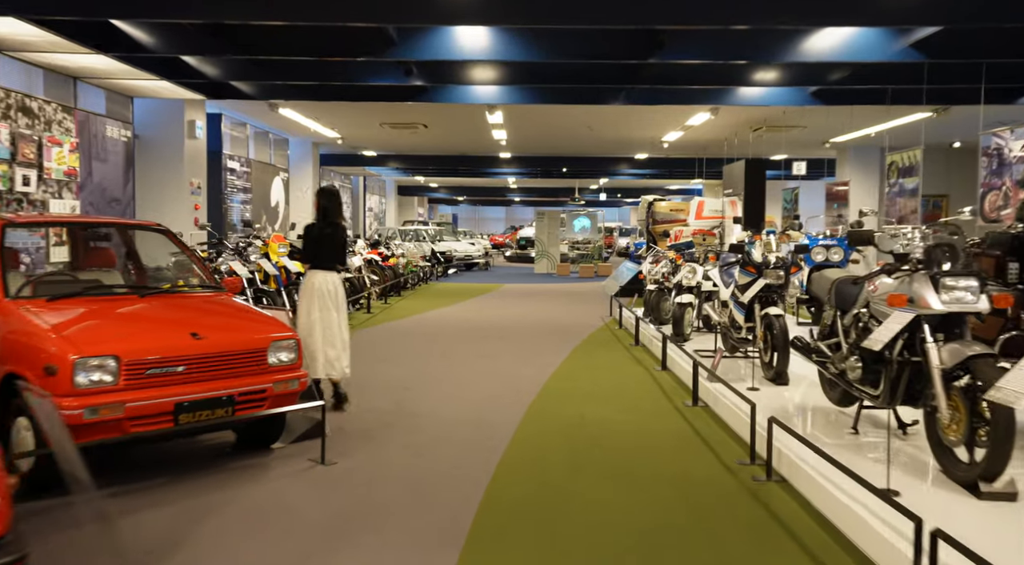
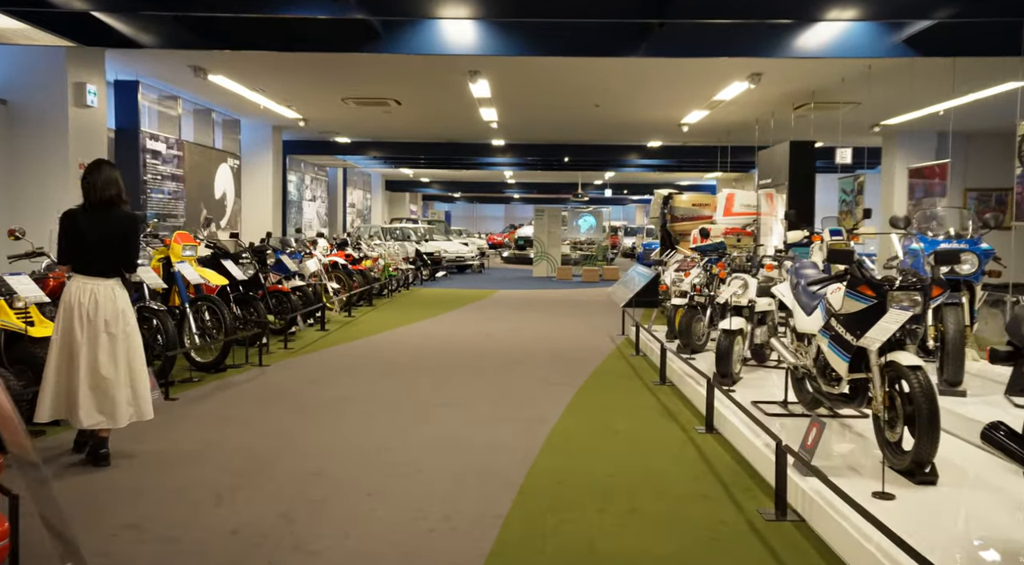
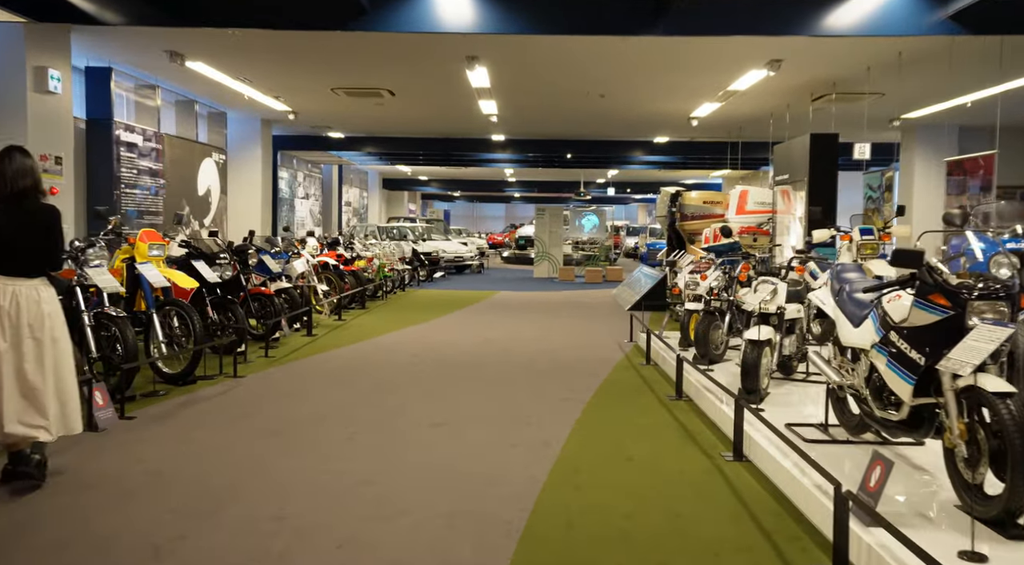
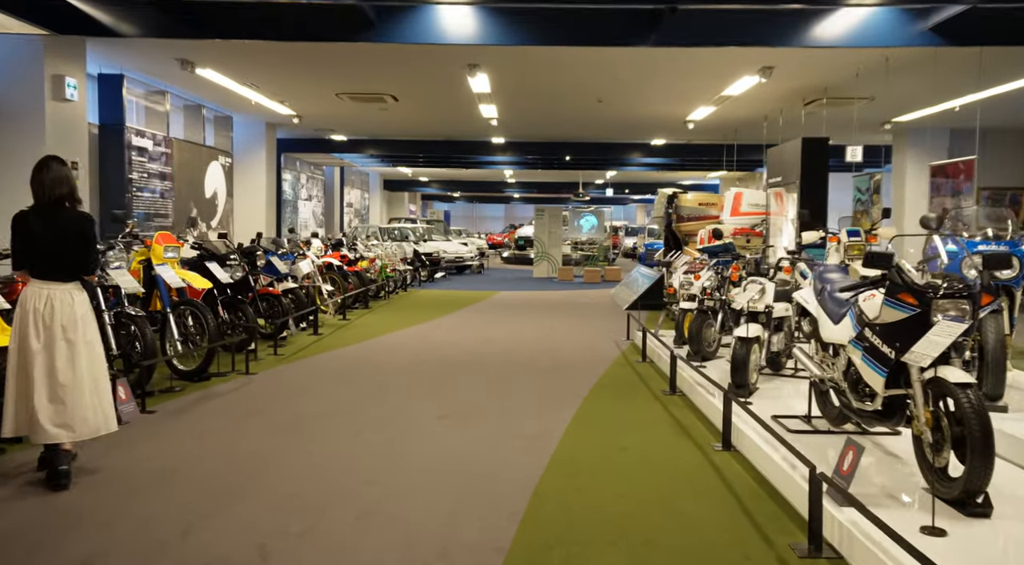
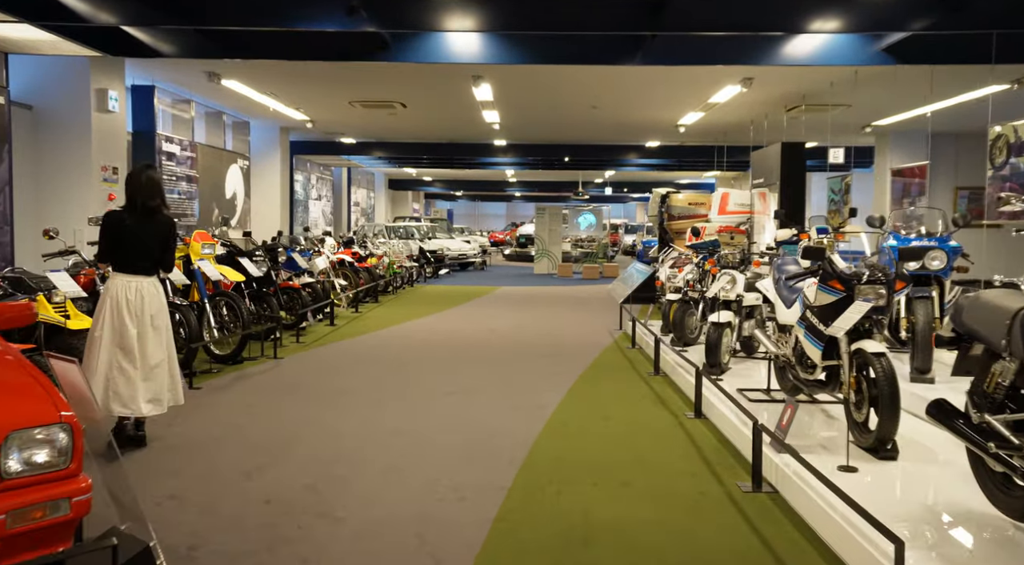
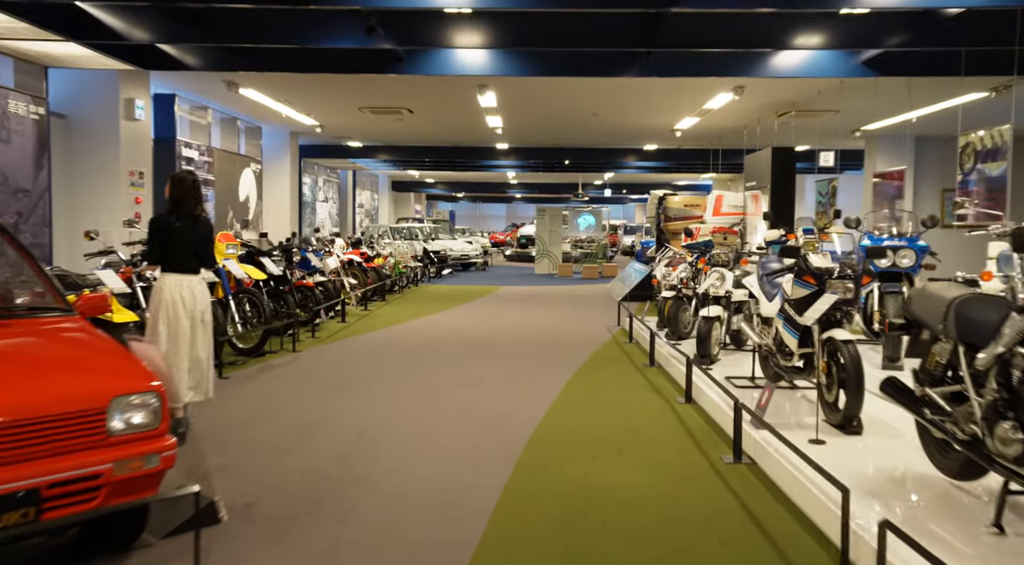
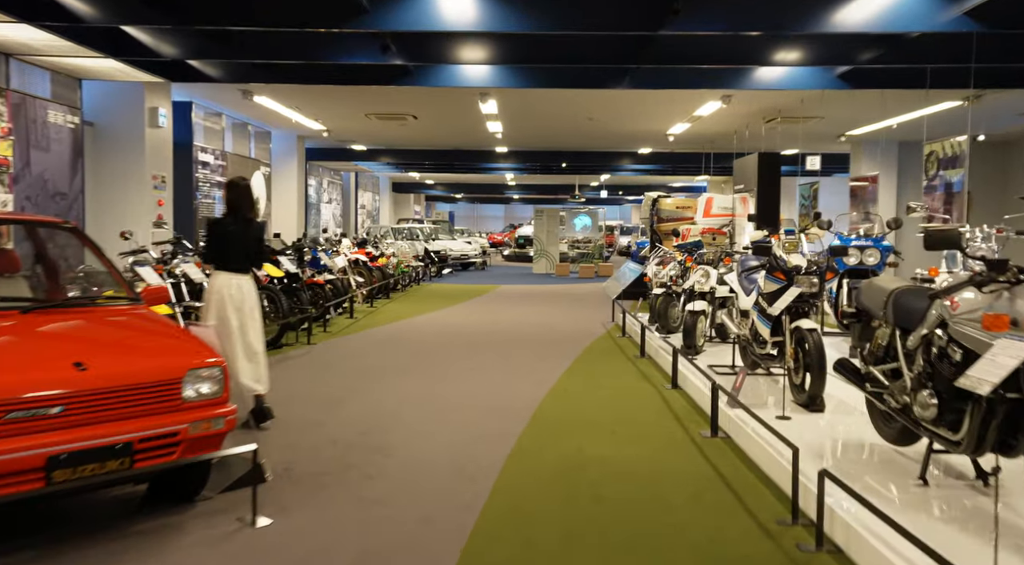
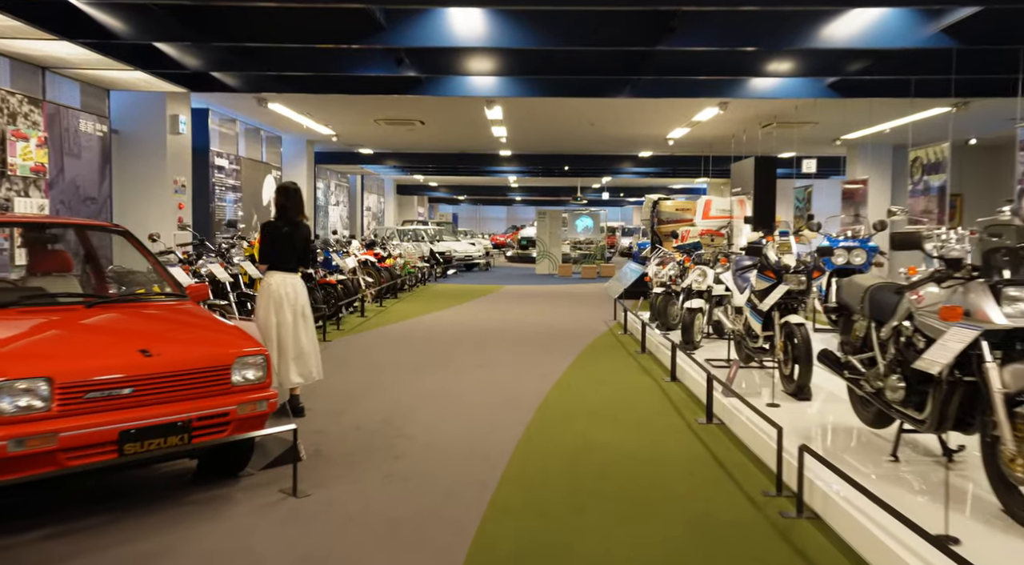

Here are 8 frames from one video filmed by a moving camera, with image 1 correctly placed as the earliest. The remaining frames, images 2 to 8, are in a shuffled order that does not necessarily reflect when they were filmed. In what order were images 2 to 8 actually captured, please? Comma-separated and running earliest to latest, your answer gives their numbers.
8, 7, 6, 5, 2, 4, 3
